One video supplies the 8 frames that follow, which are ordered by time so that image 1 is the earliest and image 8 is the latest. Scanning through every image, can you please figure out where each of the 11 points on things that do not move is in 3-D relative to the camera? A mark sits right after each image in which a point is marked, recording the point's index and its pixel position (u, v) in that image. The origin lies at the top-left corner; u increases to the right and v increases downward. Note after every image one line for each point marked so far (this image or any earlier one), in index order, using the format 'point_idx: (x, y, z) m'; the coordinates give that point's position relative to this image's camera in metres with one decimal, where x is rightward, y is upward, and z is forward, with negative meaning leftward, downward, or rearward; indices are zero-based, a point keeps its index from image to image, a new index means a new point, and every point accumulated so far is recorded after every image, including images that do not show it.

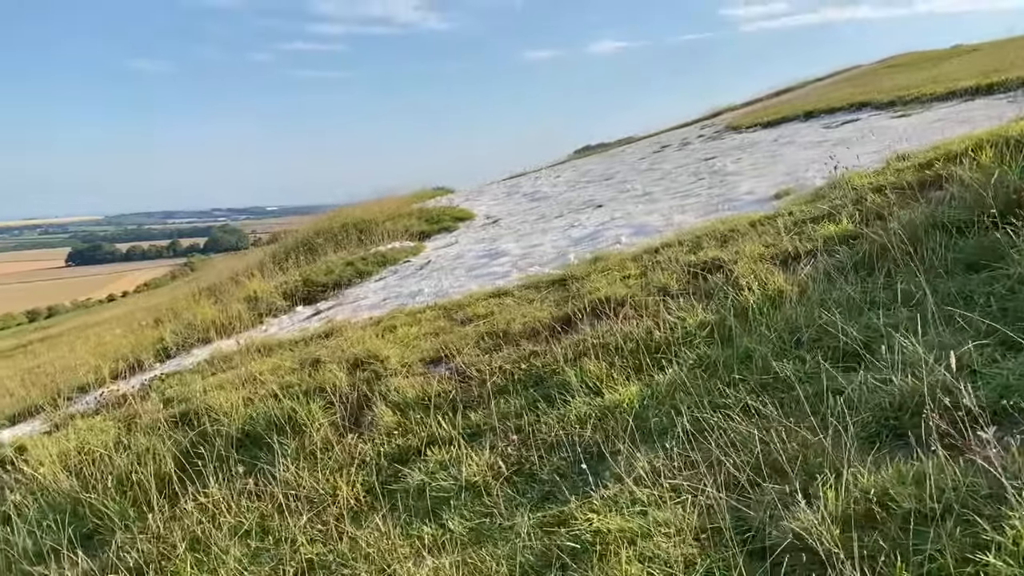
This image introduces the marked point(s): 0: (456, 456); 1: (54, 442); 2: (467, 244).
0: (-0.3, -1.0, +4.6) m
1: (-4.2, -1.4, +7.5) m
2: (-0.7, +0.7, +12.6) m
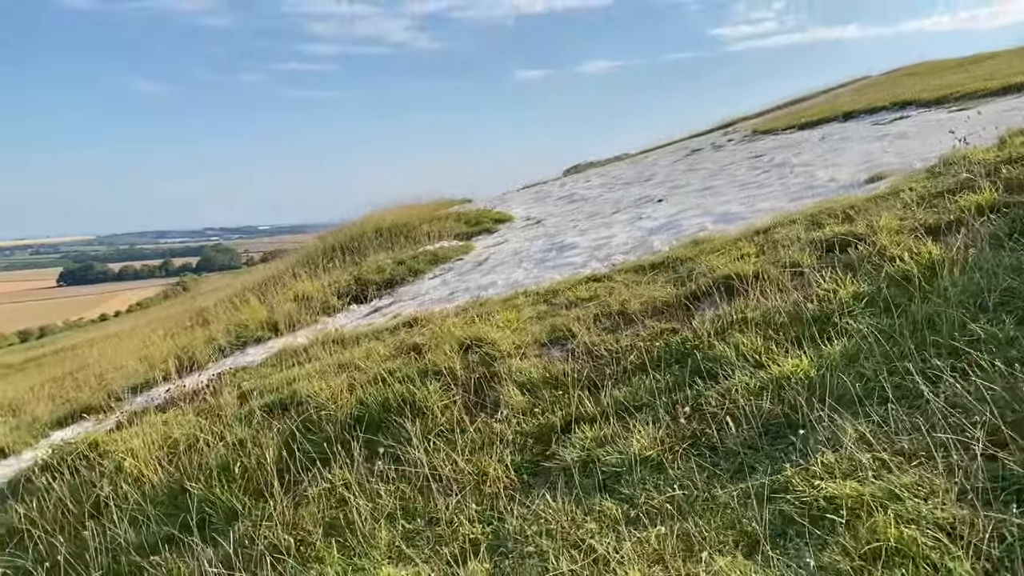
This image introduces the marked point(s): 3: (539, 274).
0: (+0.5, -0.8, +4.3) m
1: (-3.4, -1.3, +7.1) m
2: (+0.1, +0.7, +12.4) m
3: (+0.3, +0.2, +8.8) m
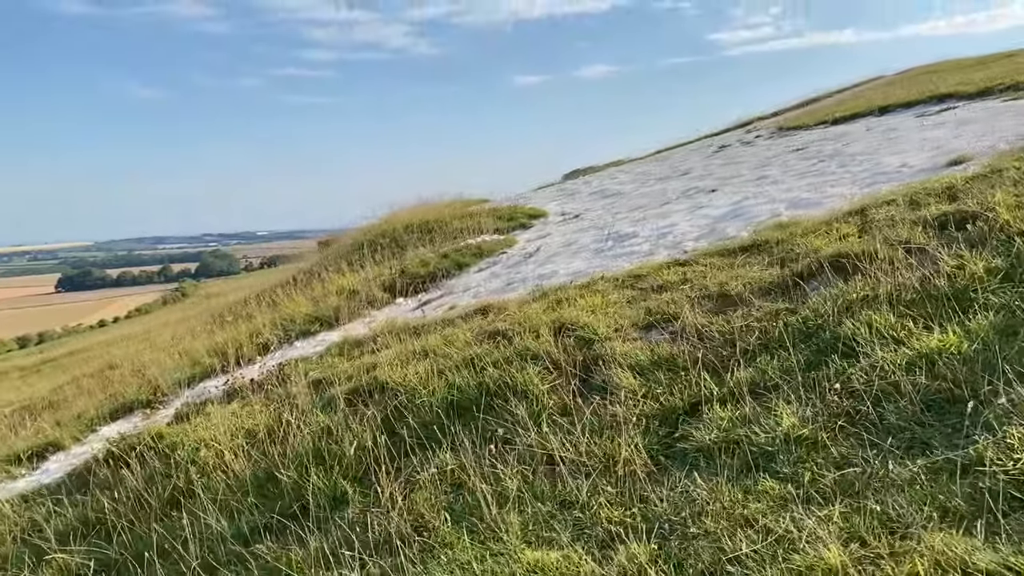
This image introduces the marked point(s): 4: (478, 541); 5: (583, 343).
0: (+1.2, -0.6, +4.1) m
1: (-2.7, -1.2, +6.9) m
2: (+0.8, +0.8, +12.2) m
3: (+1.0, +0.3, +8.6) m
4: (-0.2, -1.2, +3.9) m
5: (+0.5, -0.4, +5.5) m
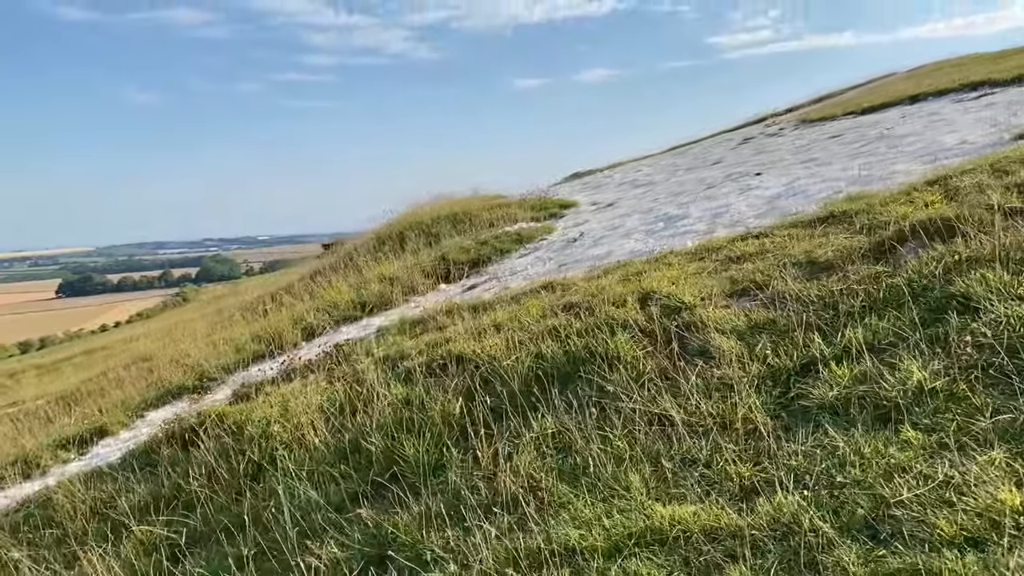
0: (+1.8, -0.4, +4.1) m
1: (-2.1, -1.0, +6.9) m
2: (+1.4, +1.0, +12.1) m
3: (+1.6, +0.5, +8.6) m
4: (+0.4, -1.0, +3.8) m
5: (+1.1, -0.2, +5.5) m
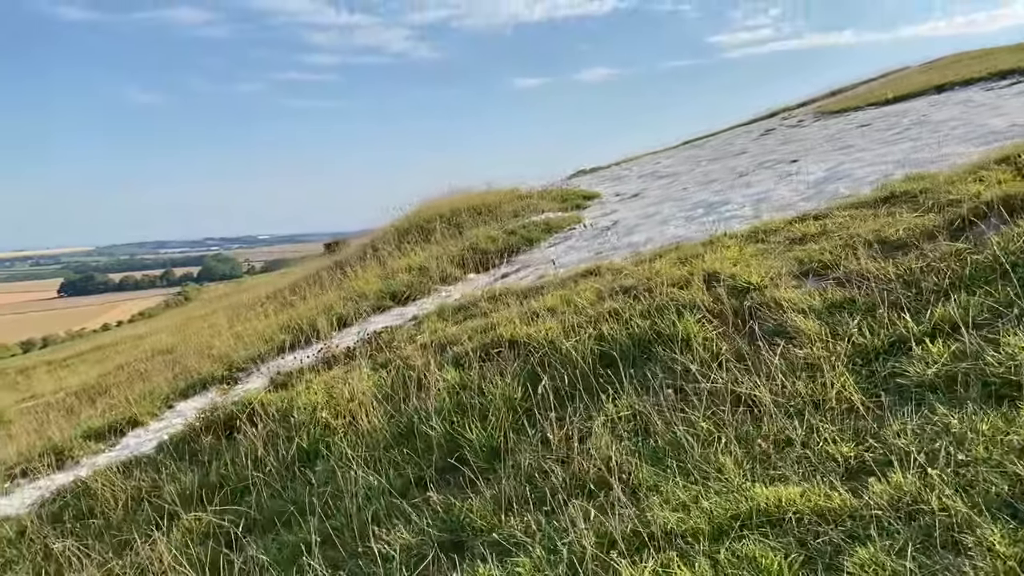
0: (+2.2, -0.3, +3.9) m
1: (-1.7, -0.9, +6.7) m
2: (+1.8, +1.2, +11.9) m
3: (+2.0, +0.6, +8.4) m
4: (+0.8, -0.9, +3.7) m
5: (+1.5, 0.0, +5.3) m
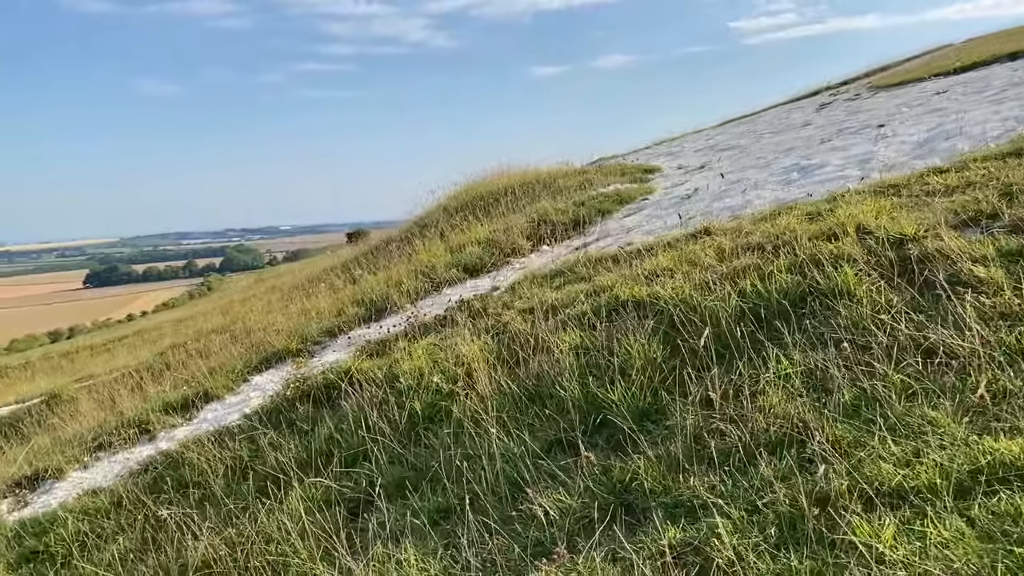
0: (+3.0, 0.0, +3.5) m
1: (-0.8, -0.6, +6.4) m
2: (+2.8, +1.6, +11.5) m
3: (+2.9, +1.0, +8.0) m
4: (+1.6, -0.6, +3.3) m
5: (+2.3, +0.3, +4.9) m
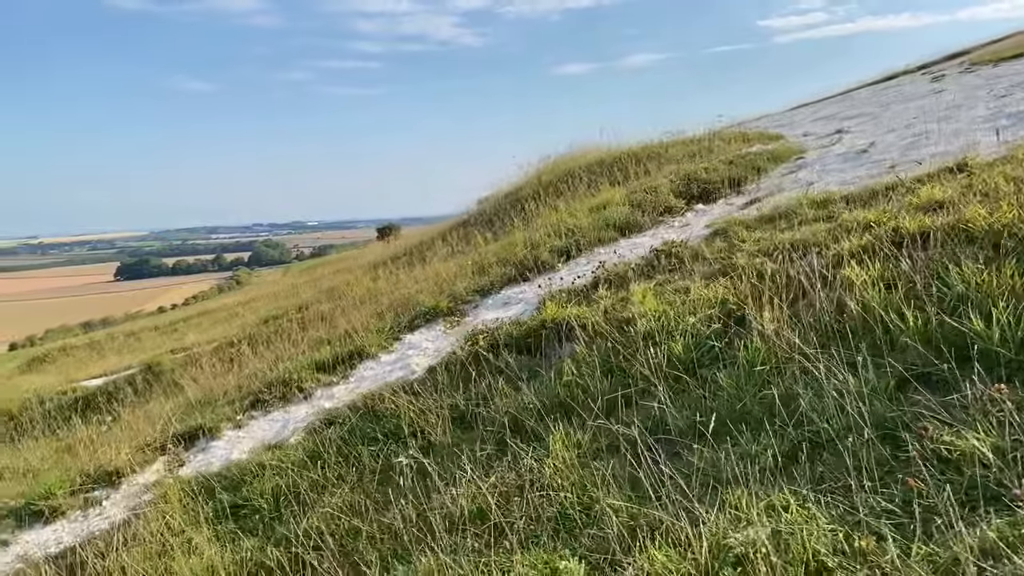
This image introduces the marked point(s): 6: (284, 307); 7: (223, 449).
0: (+4.5, +0.4, +2.7) m
1: (+0.9, -0.1, +5.8) m
2: (+4.8, +2.0, +10.7) m
3: (+4.6, +1.4, +7.1) m
4: (+3.1, -0.2, +2.5) m
5: (+3.9, +0.7, +4.1) m
6: (-4.8, -0.4, +16.9) m
7: (-2.6, -1.4, +7.2) m
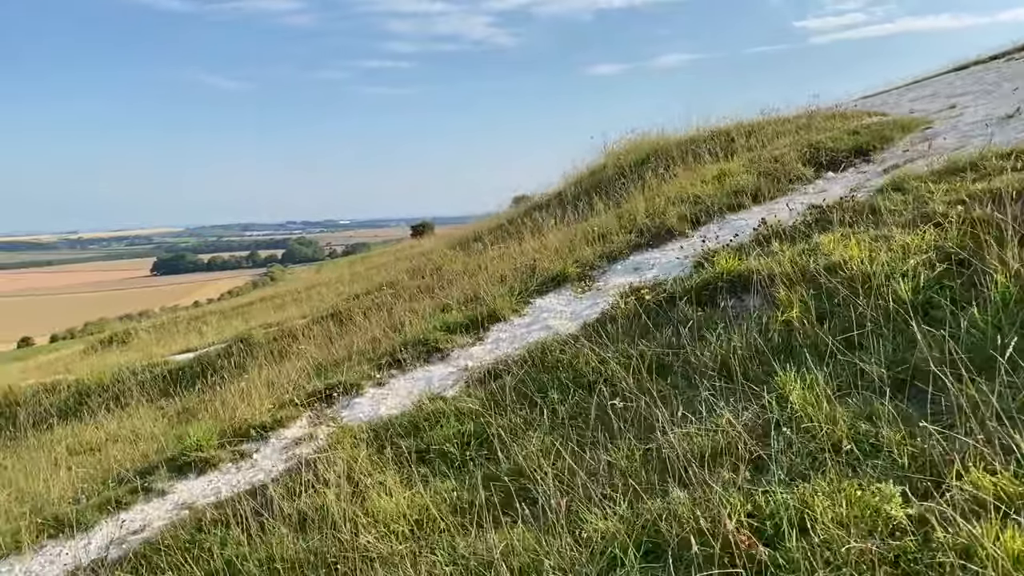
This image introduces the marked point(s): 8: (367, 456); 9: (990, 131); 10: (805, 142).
0: (+5.7, +0.7, +2.2) m
1: (+2.1, +0.3, +5.5) m
2: (+6.3, +2.3, +10.2) m
3: (+6.0, +1.7, +6.7) m
4: (+4.3, +0.1, +2.2) m
5: (+5.1, +1.0, +3.7) m
6: (-3.0, 0.0, +16.9) m
7: (-1.3, -1.0, +7.1) m
8: (-1.0, -1.1, +5.3) m
9: (+5.1, +1.7, +8.7) m
10: (+3.9, +1.9, +10.6) m
